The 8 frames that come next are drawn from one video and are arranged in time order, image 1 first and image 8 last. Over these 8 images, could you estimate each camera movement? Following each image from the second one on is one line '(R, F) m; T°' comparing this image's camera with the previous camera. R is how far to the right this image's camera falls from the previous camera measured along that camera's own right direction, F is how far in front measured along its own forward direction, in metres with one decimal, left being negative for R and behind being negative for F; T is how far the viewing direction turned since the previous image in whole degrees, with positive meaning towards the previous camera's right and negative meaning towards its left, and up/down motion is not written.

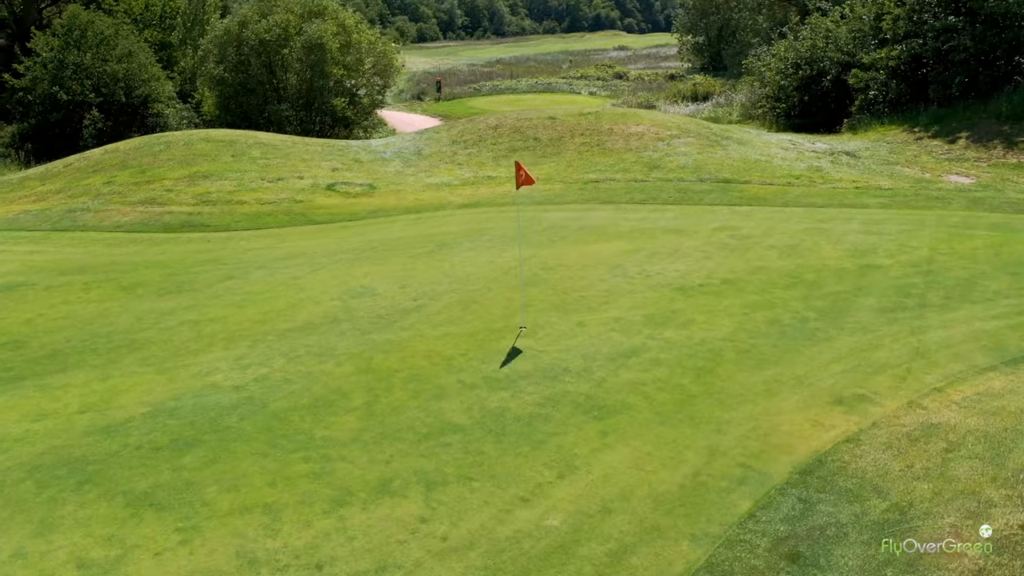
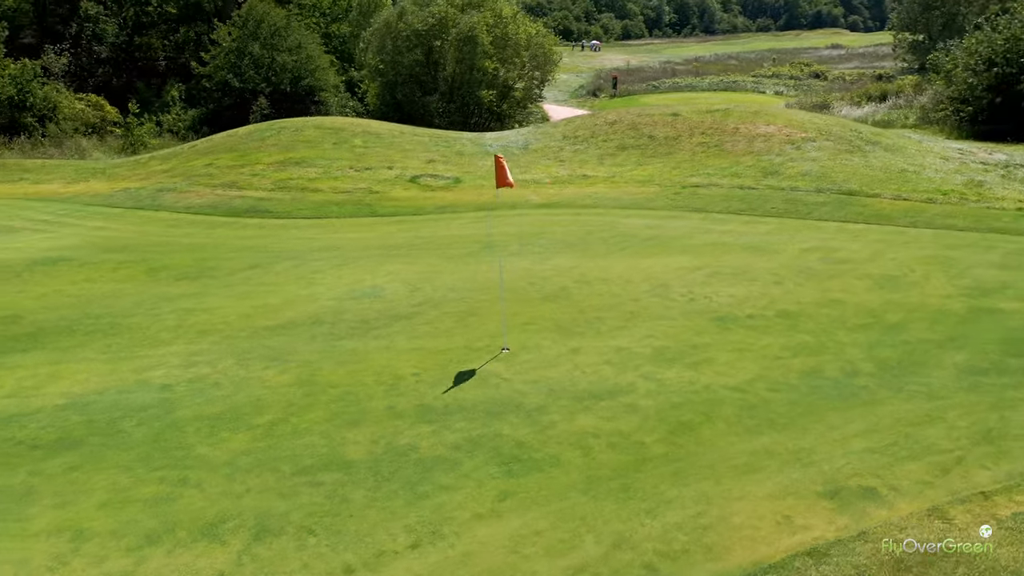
(+2.7, +2.0) m; -14°
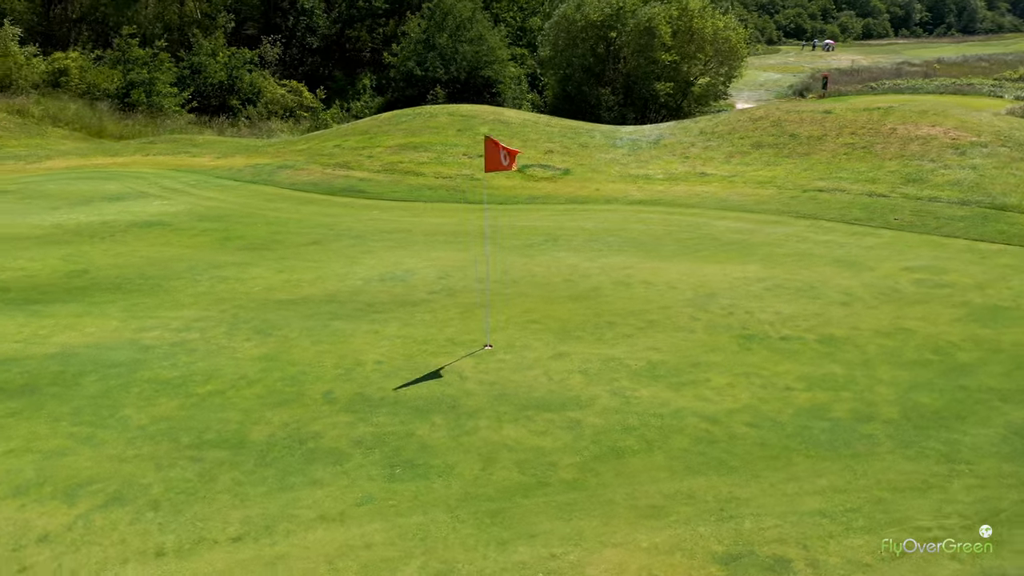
(+2.7, +1.2) m; -15°
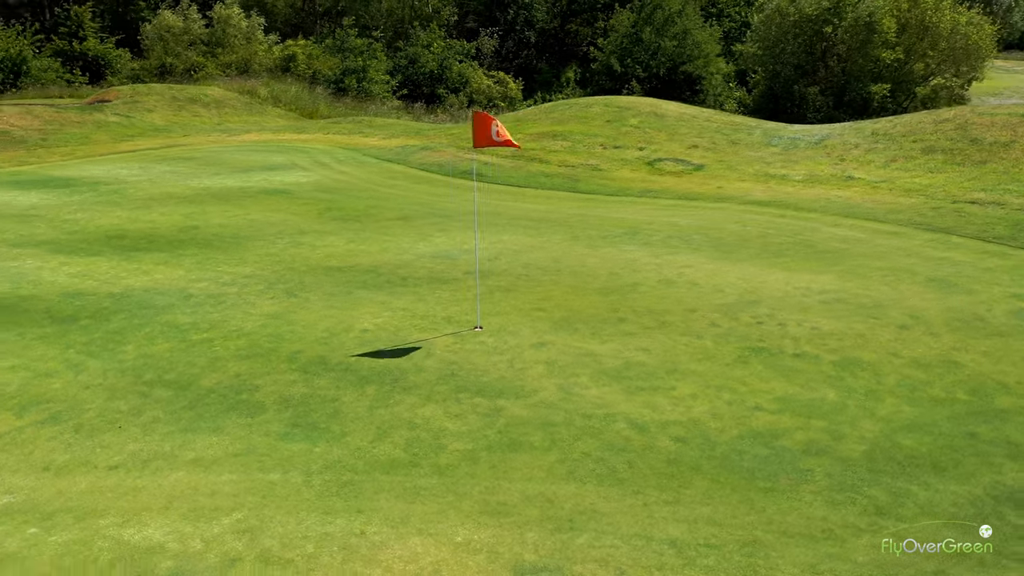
(+2.8, +0.7) m; -16°
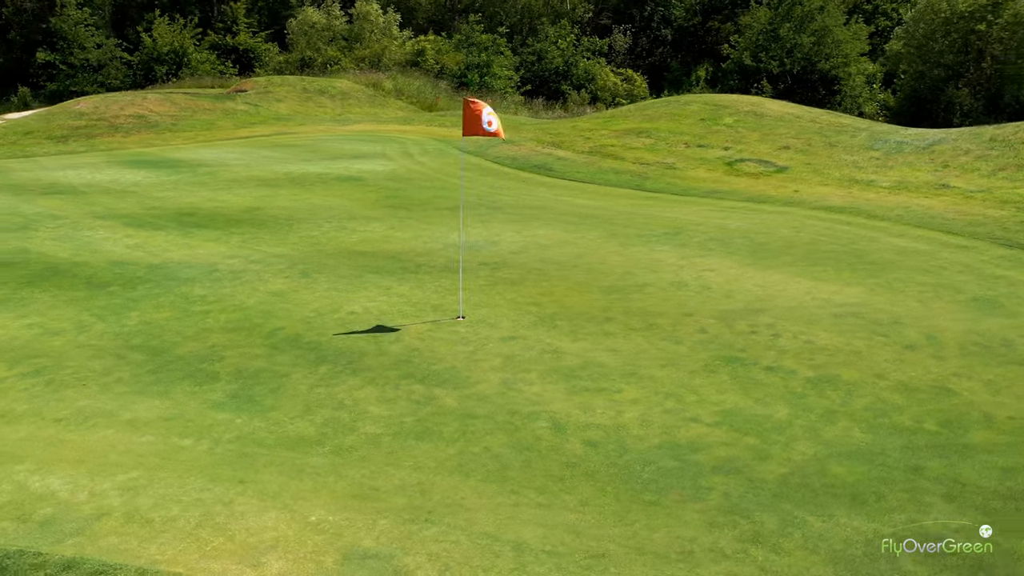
(+1.9, +0.3) m; -10°
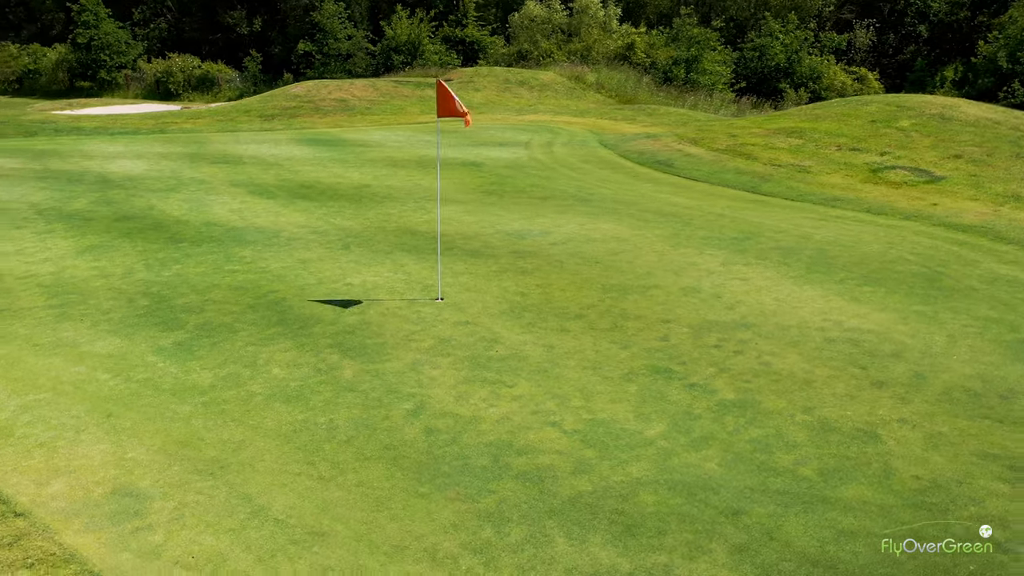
(+3.1, +0.6) m; -17°
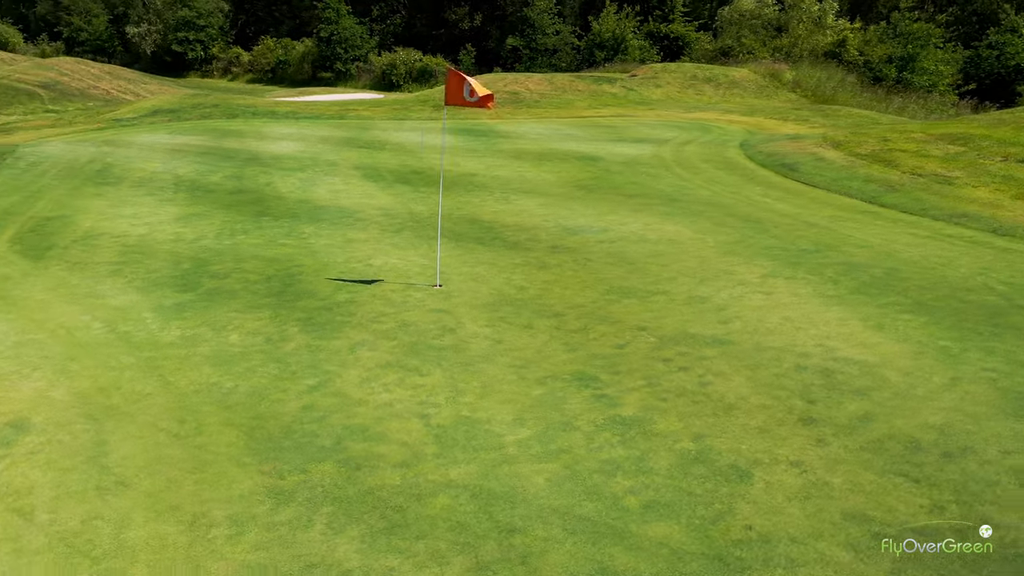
(+2.6, +0.6) m; -16°
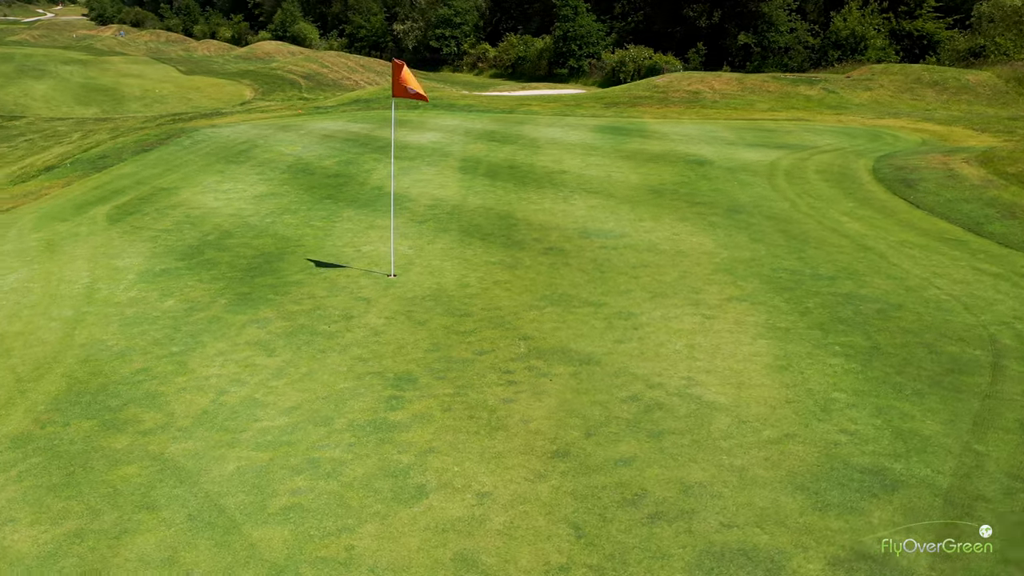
(+3.5, +0.8) m; -18°
